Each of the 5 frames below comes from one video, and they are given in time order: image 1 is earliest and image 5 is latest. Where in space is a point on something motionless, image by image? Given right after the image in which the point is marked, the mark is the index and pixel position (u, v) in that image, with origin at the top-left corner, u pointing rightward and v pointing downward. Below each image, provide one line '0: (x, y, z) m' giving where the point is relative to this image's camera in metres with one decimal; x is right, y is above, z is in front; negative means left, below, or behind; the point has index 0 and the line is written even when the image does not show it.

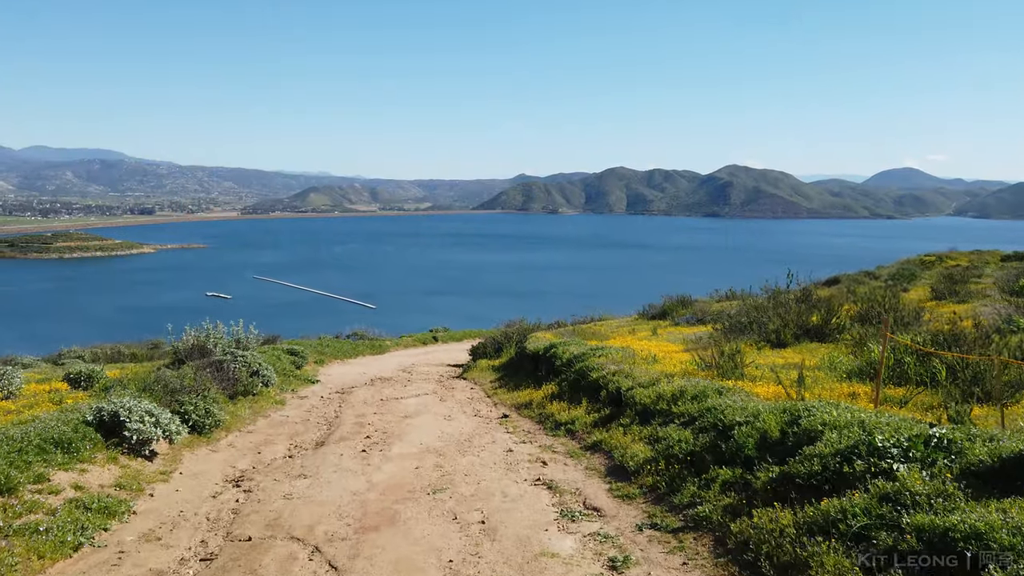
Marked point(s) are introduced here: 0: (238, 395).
0: (-5.9, -2.3, +12.3) m
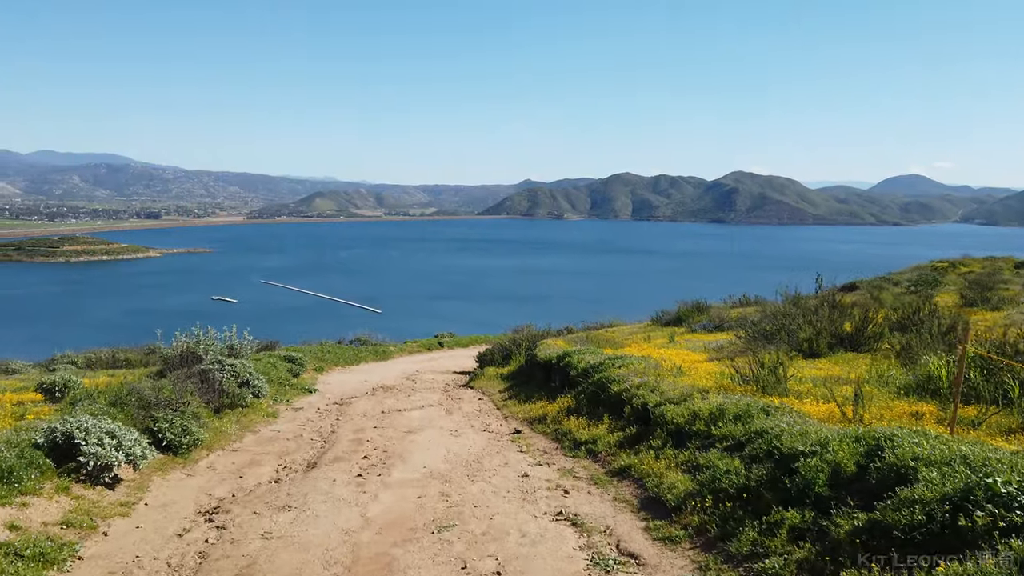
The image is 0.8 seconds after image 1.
0: (-5.7, -2.4, +11.2) m
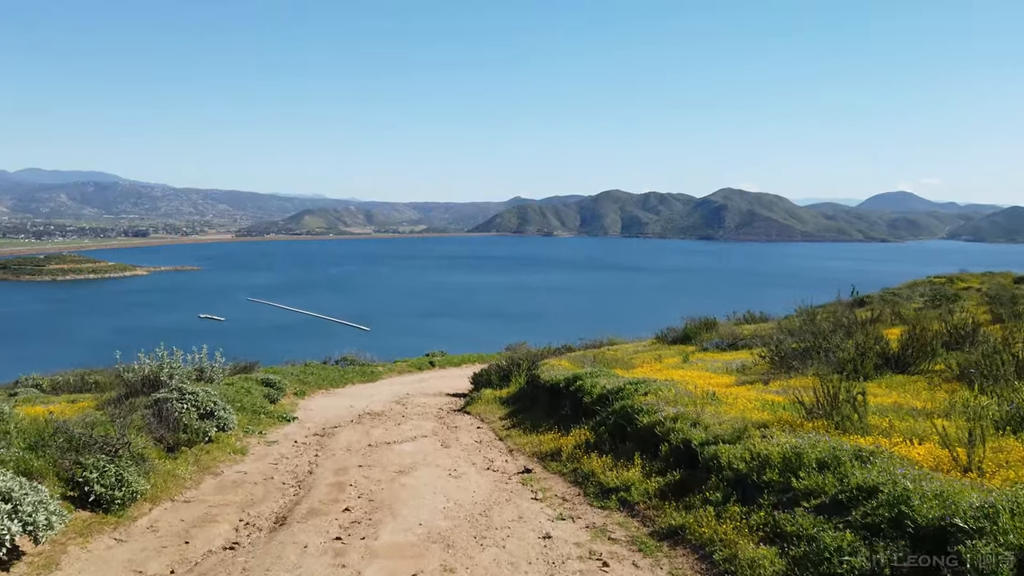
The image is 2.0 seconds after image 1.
0: (-5.5, -2.6, +9.4) m
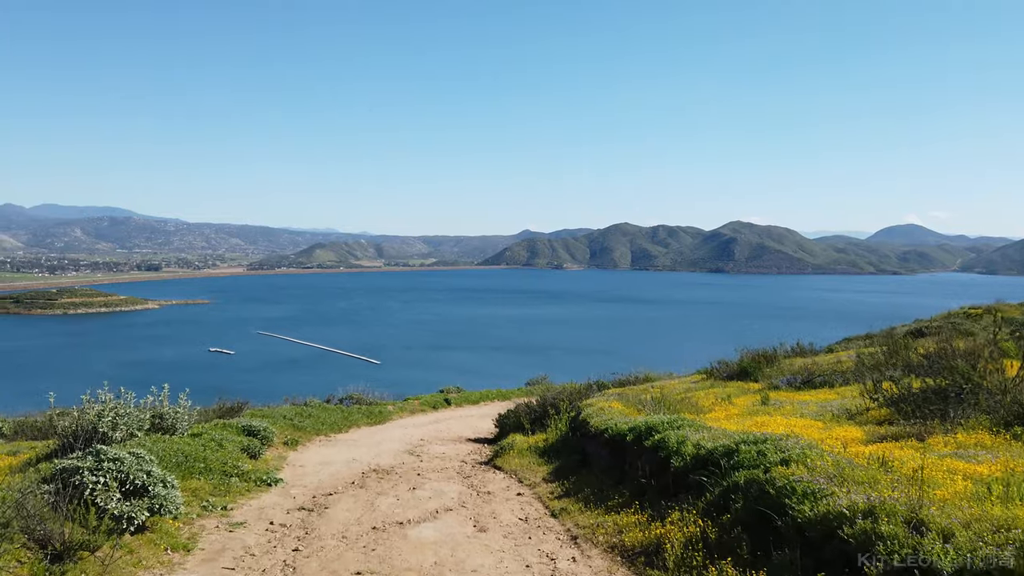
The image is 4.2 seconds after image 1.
0: (-4.6, -2.8, +6.1) m
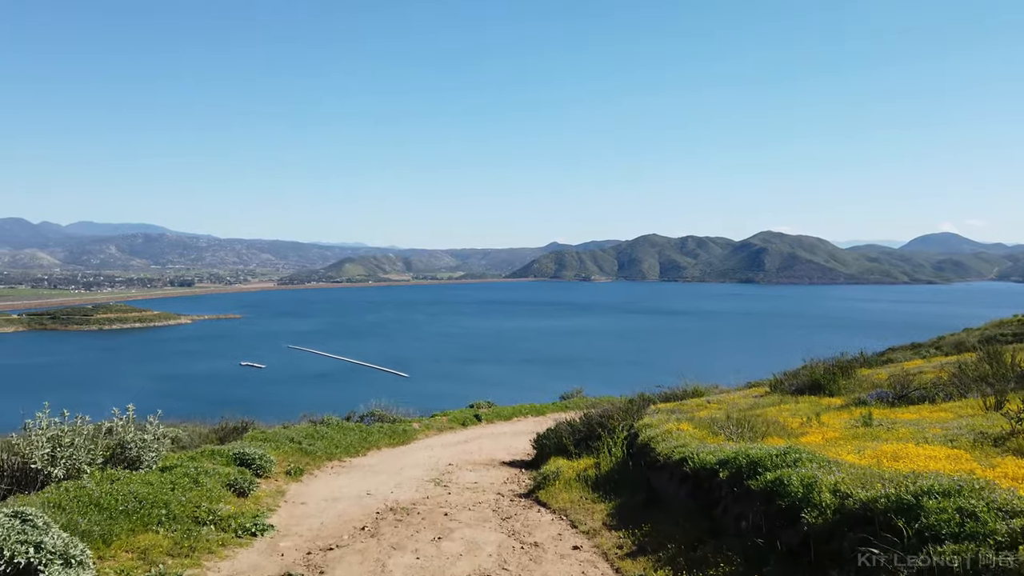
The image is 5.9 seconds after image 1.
0: (-4.0, -2.6, +3.7) m
